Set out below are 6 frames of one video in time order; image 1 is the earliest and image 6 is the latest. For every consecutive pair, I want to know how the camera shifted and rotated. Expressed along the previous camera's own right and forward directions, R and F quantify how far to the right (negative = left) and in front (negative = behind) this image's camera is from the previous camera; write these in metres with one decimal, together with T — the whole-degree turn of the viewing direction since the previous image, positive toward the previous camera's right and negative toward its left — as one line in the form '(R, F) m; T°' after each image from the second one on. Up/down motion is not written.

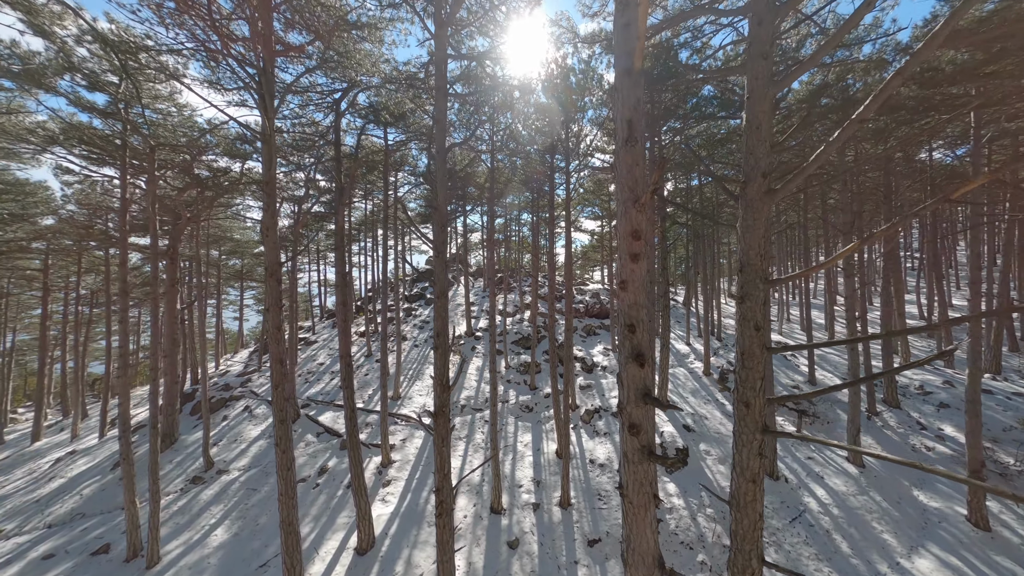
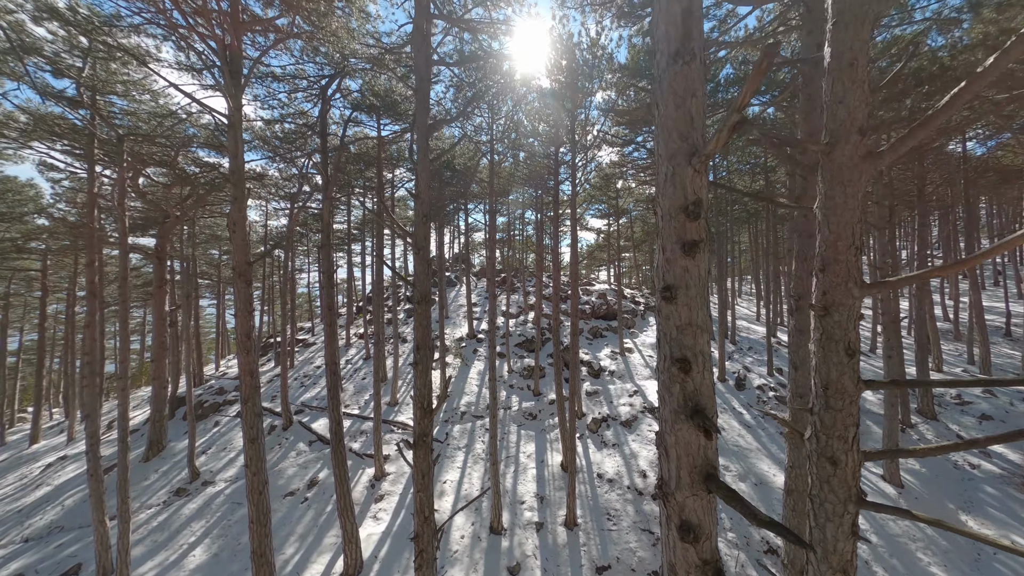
(+0.1, +0.6) m; -1°
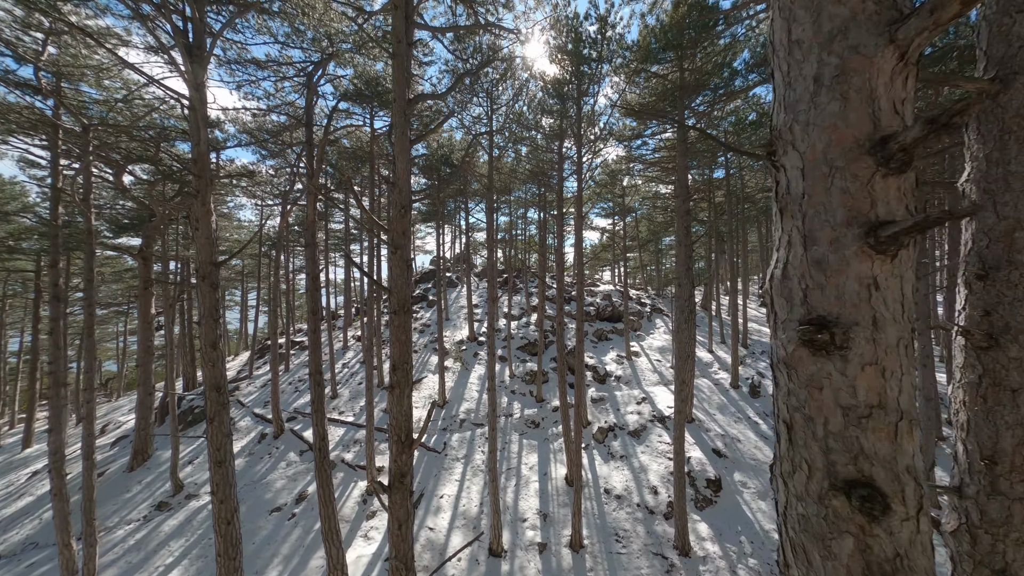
(+0.1, +0.6) m; -1°
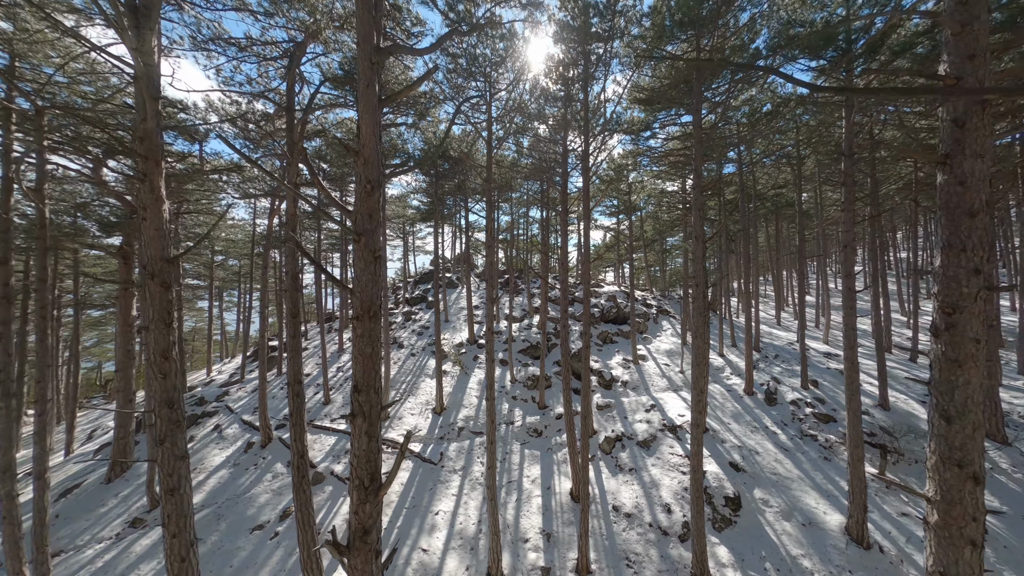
(0.0, +0.6) m; 0°
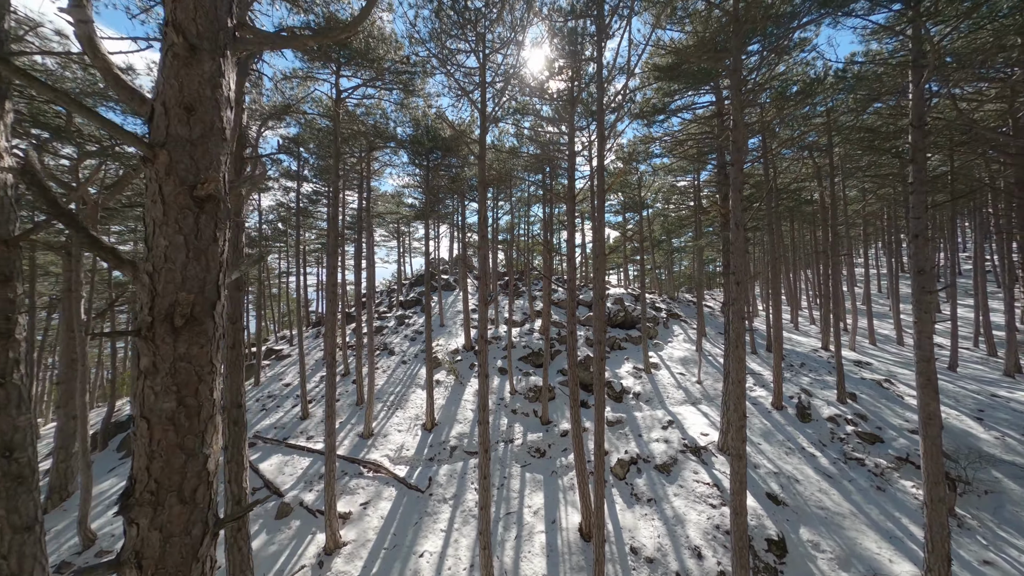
(+0.1, +1.1) m; 0°
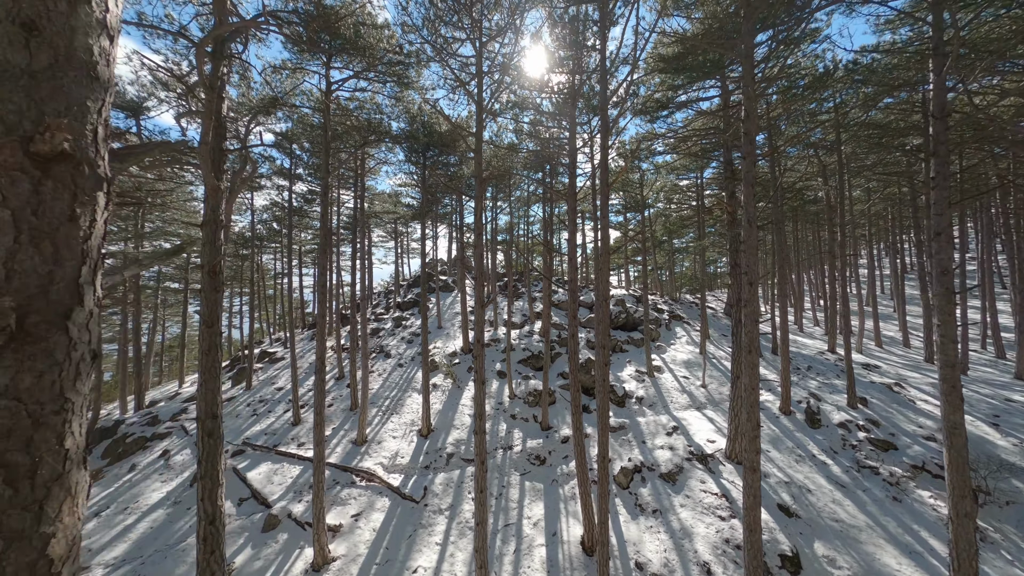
(0.0, +0.3) m; 0°
